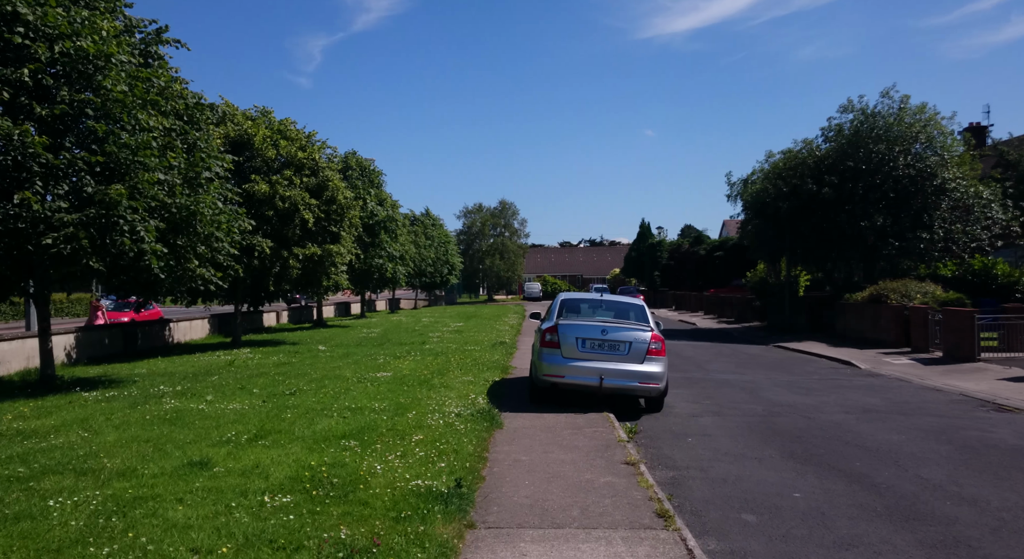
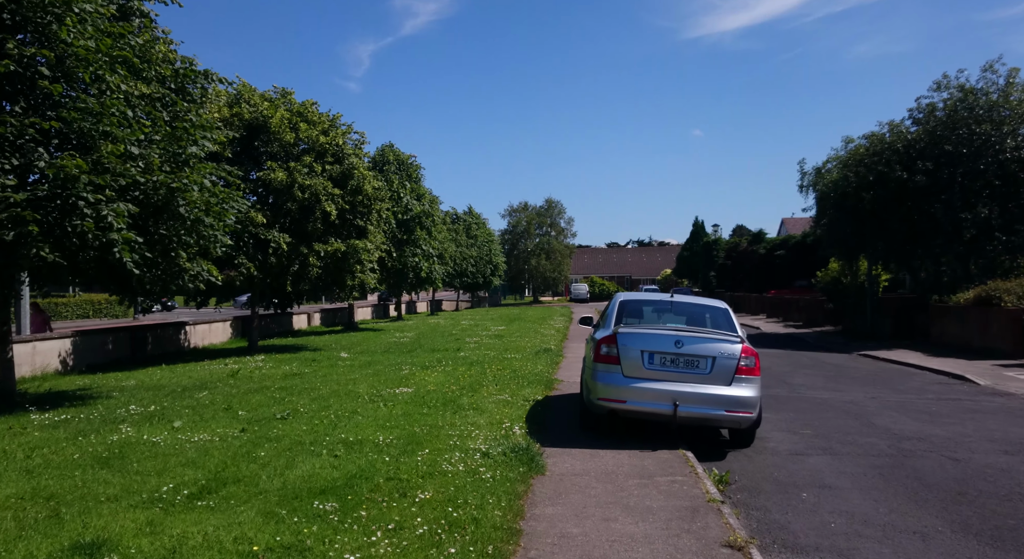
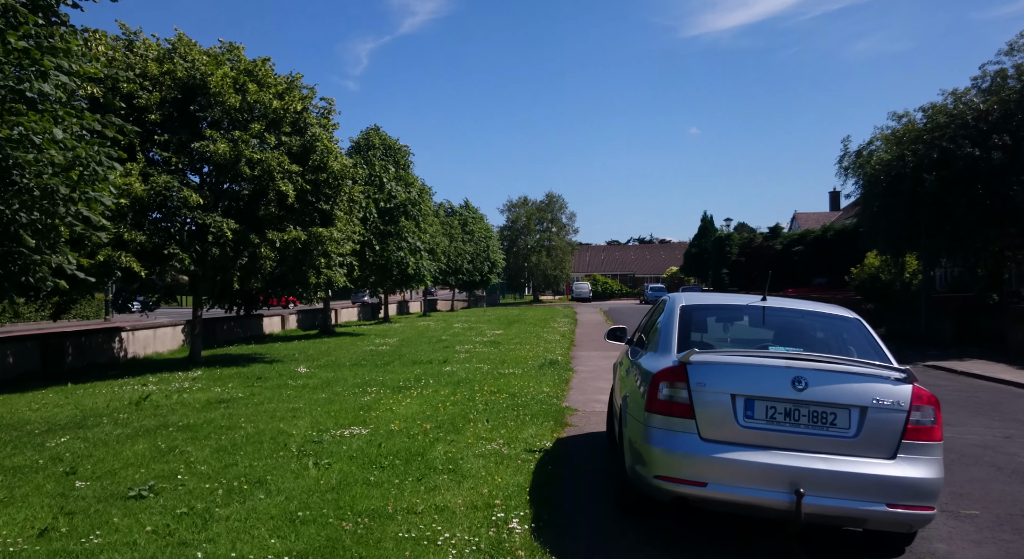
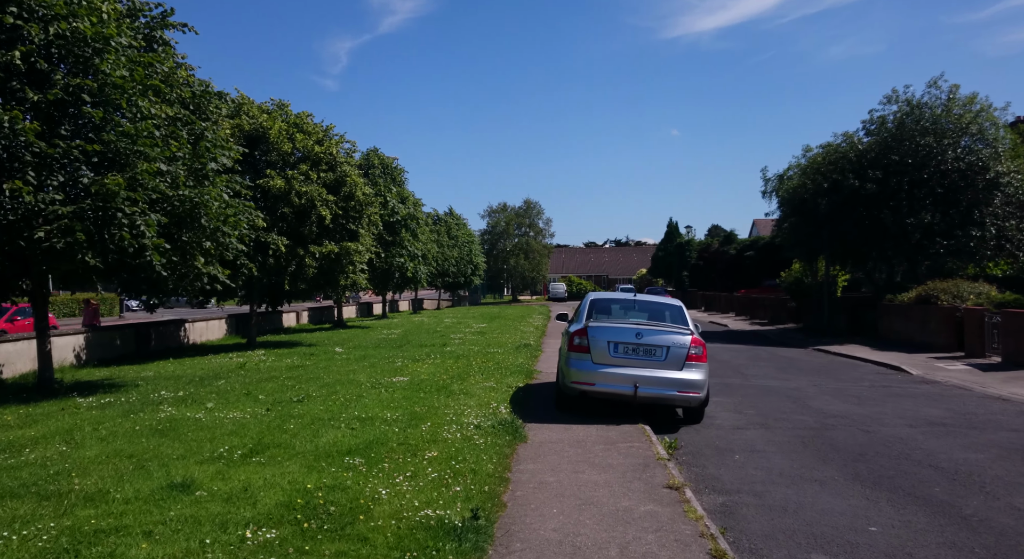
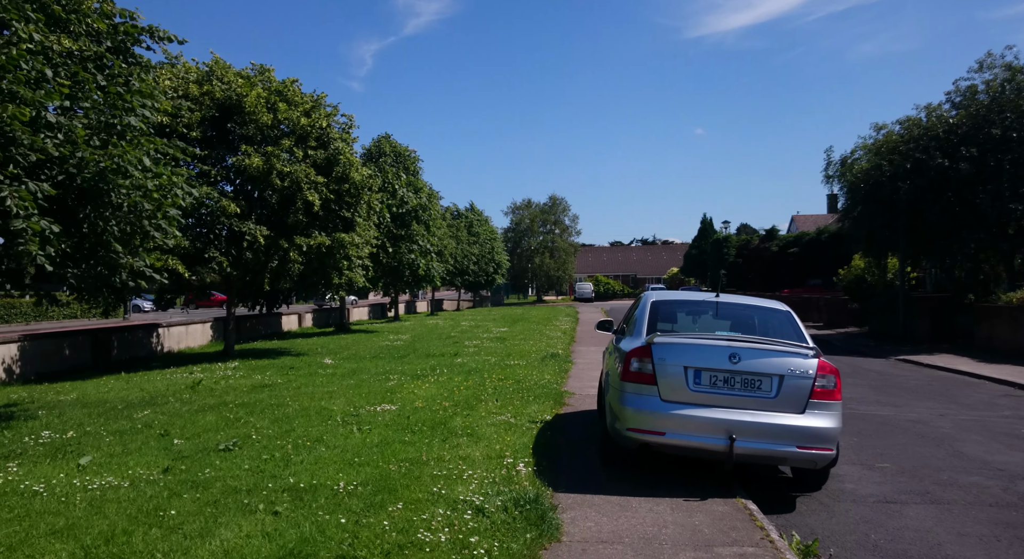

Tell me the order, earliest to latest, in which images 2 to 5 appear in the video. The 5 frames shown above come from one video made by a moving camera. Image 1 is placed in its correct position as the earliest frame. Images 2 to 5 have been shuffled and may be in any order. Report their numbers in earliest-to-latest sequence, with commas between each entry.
4, 2, 5, 3
